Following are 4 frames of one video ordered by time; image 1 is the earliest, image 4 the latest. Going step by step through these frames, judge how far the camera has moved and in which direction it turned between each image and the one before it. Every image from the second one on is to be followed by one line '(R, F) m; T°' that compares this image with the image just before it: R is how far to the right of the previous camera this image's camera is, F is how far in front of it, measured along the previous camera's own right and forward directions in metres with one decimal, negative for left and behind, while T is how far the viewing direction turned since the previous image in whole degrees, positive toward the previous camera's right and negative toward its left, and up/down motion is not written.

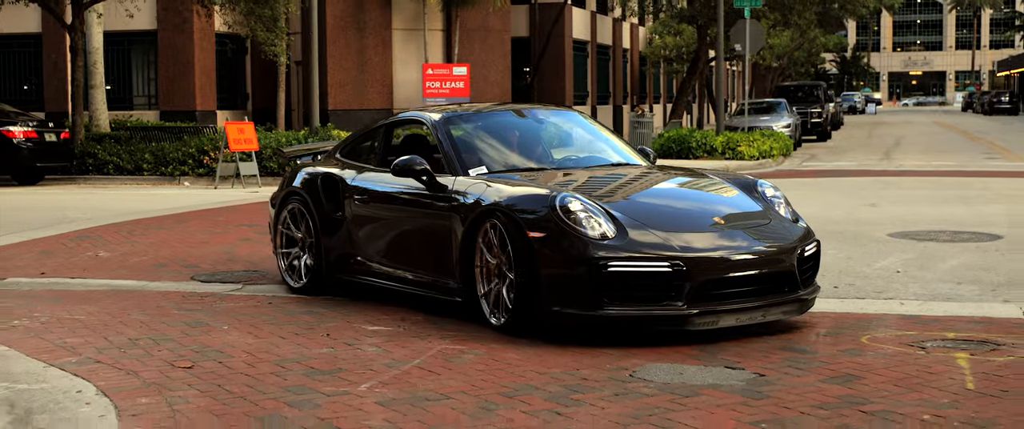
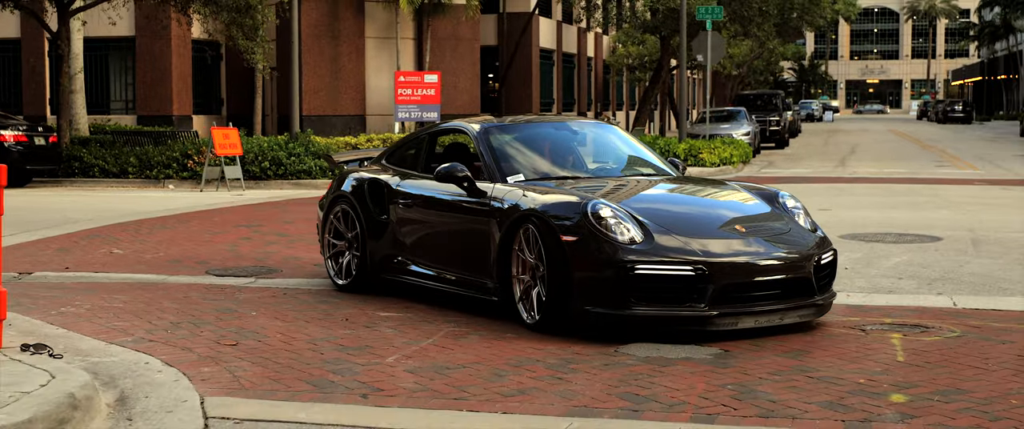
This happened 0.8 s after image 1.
(-0.2, -0.9) m; +2°
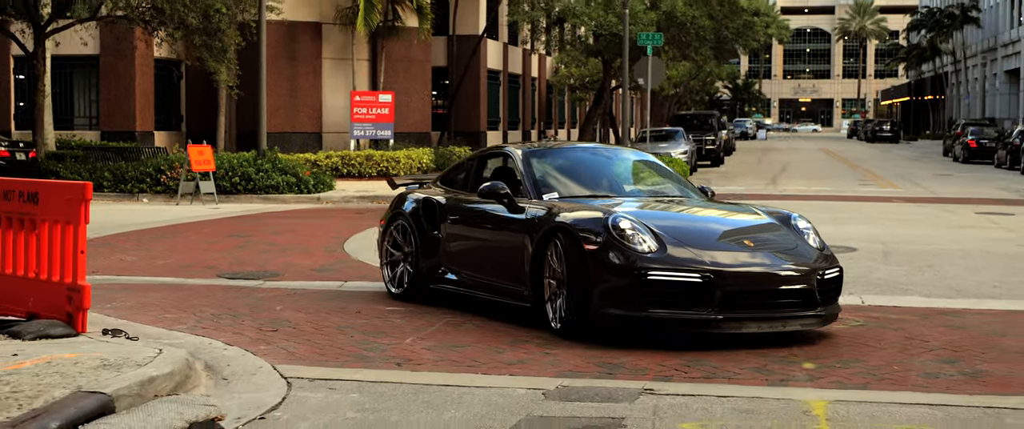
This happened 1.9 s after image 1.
(-0.3, -1.4) m; +3°
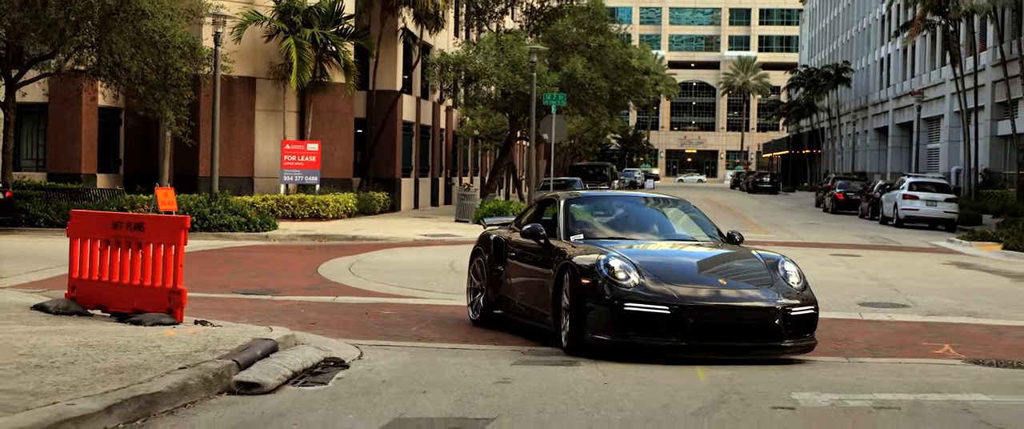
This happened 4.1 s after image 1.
(-0.7, -3.2) m; +5°
